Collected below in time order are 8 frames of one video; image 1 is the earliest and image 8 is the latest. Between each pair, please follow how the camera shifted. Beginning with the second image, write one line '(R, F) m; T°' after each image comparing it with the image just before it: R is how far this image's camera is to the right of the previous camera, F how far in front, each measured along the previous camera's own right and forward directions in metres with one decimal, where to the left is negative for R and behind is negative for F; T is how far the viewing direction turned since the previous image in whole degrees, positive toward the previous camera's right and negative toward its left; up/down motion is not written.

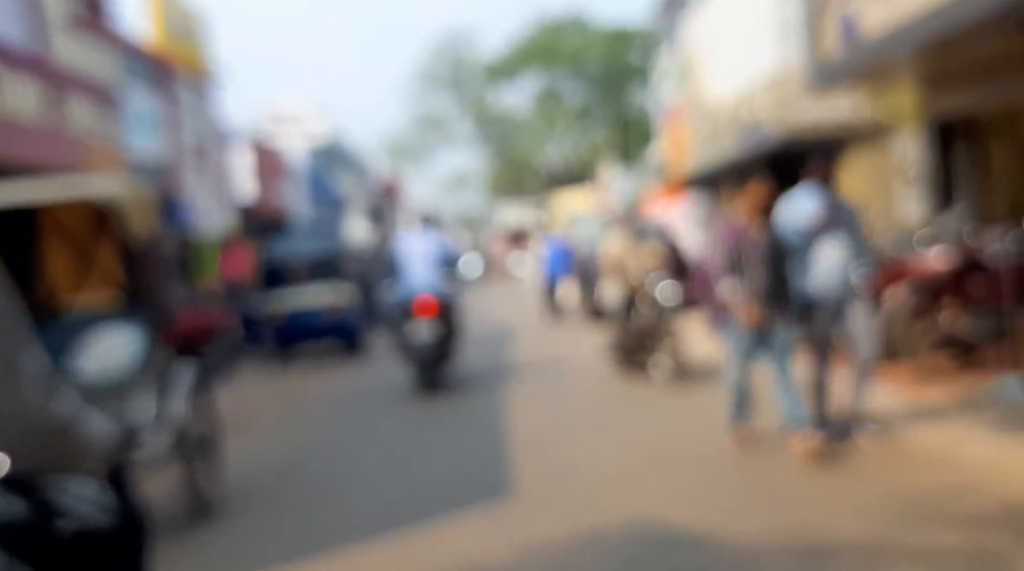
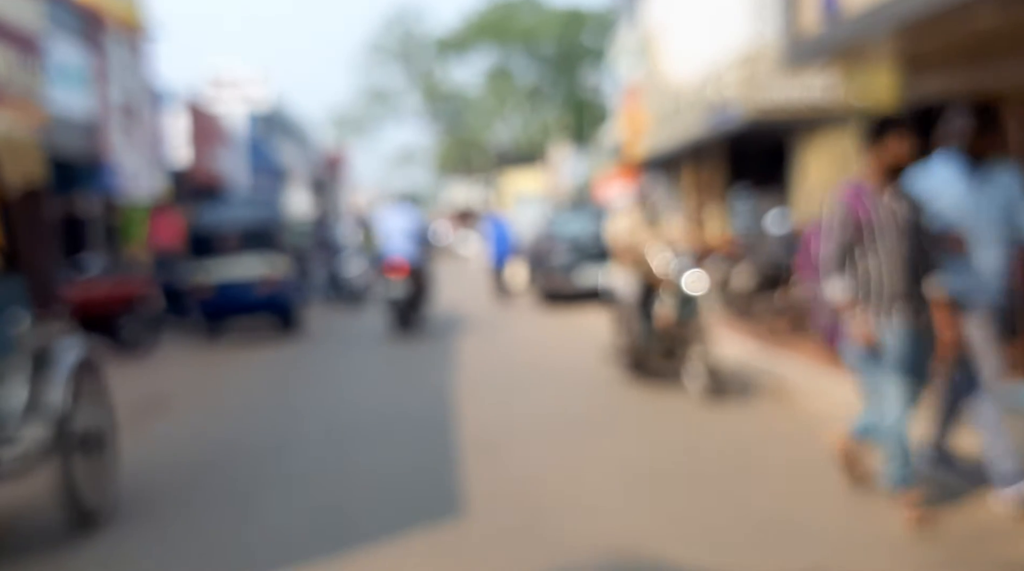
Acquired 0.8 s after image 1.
(-0.1, +1.0) m; +3°
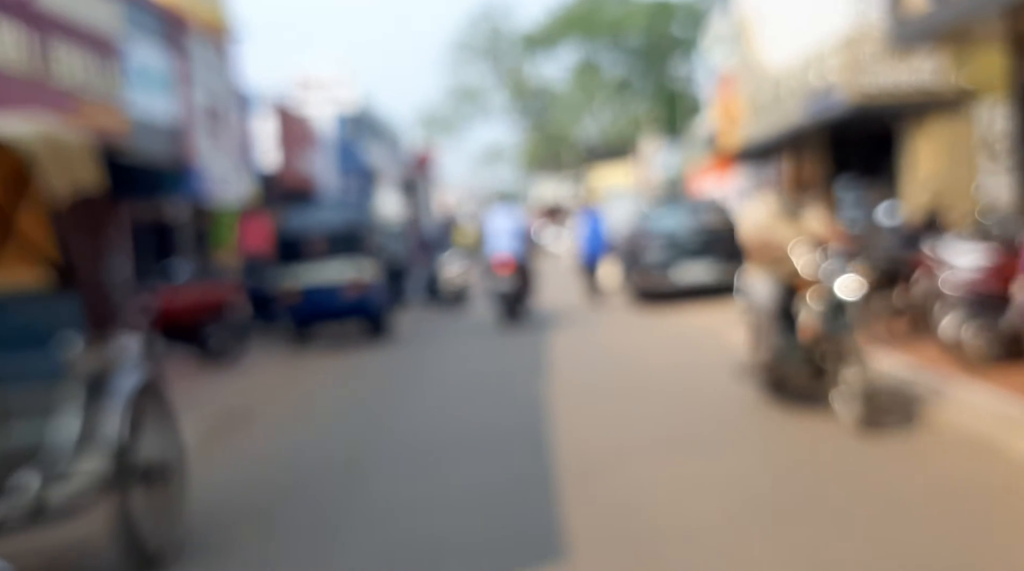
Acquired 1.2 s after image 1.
(0.0, +0.6) m; -5°
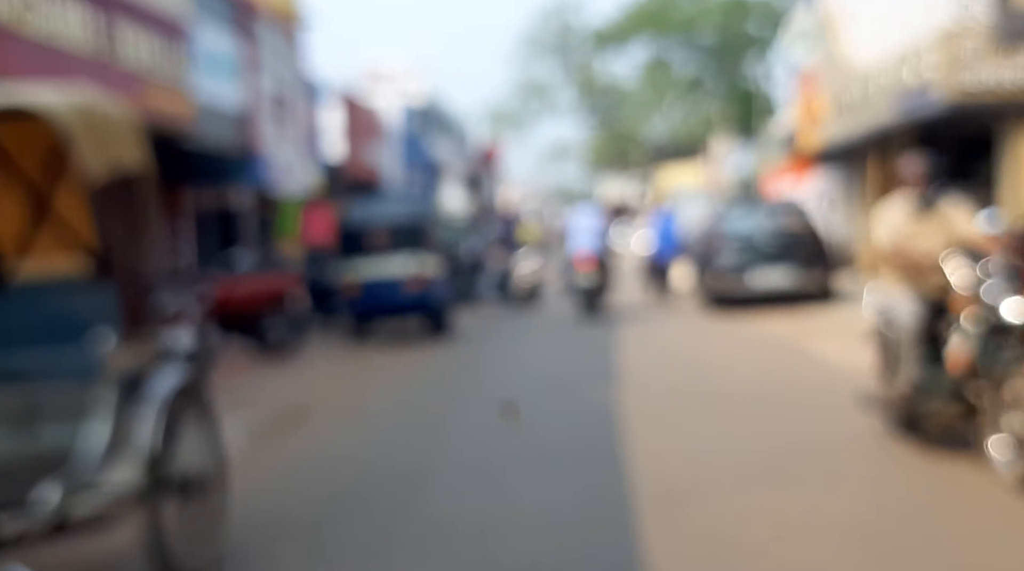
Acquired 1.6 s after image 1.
(-0.1, +0.6) m; -3°
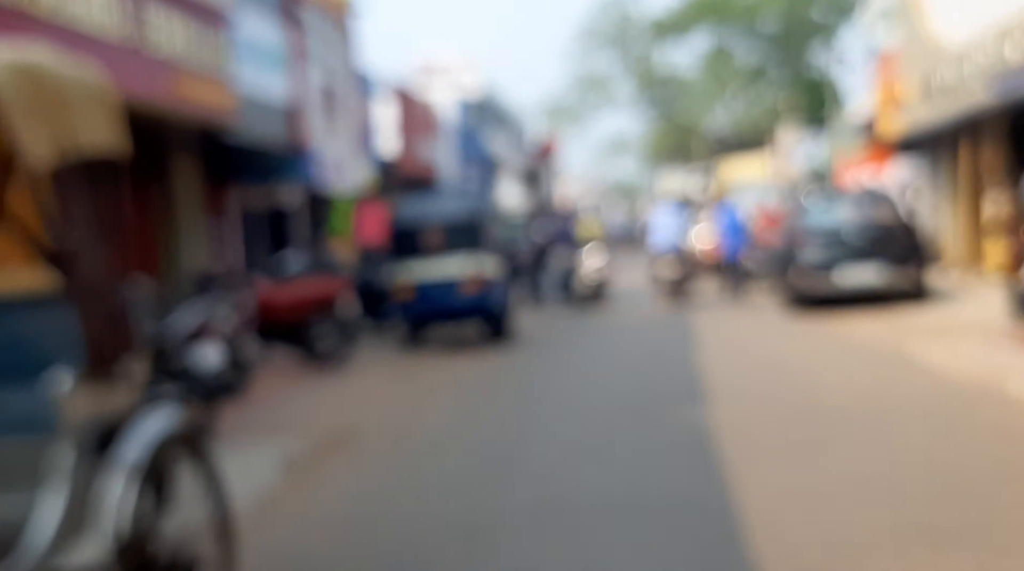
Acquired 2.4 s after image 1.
(-0.1, +1.1) m; -3°
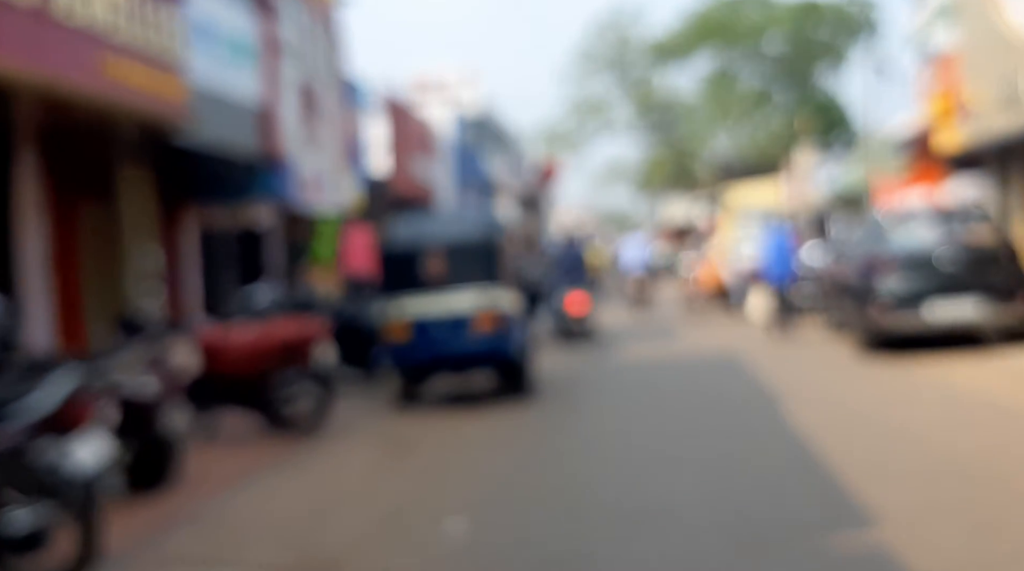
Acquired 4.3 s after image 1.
(-0.3, +2.7) m; +1°
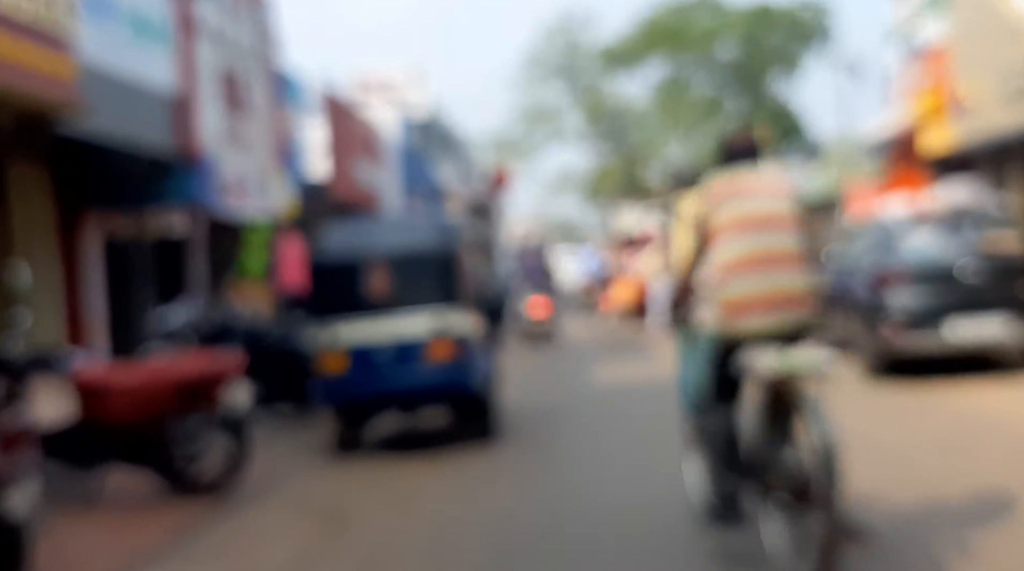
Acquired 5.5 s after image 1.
(-0.1, +1.8) m; +3°
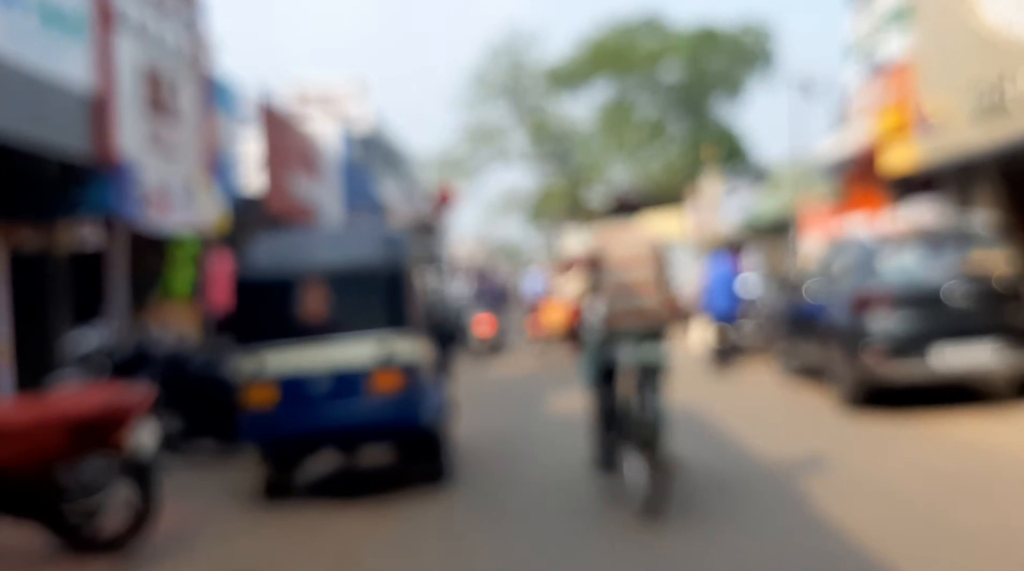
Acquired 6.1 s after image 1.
(-0.1, +1.0) m; +3°
